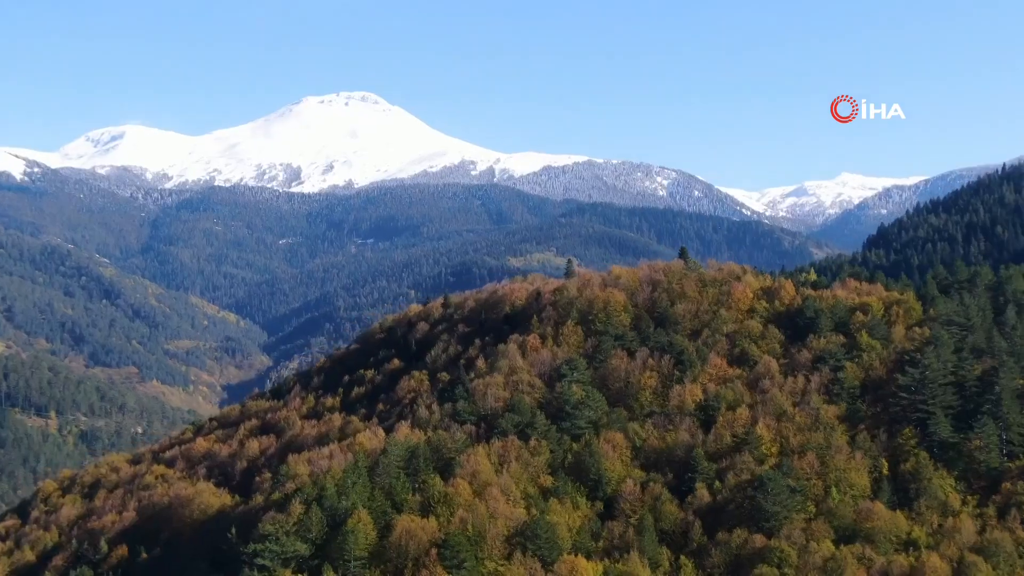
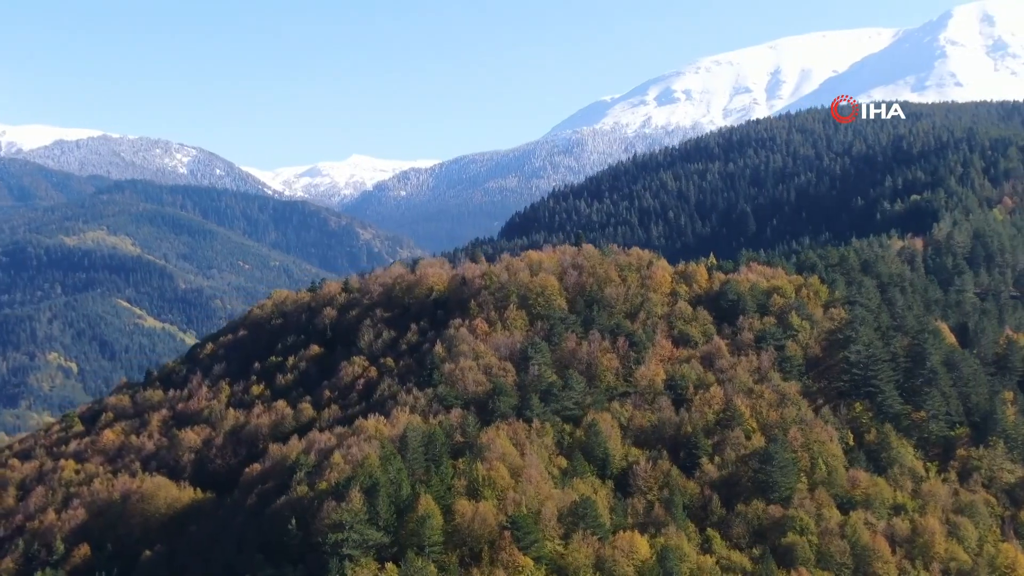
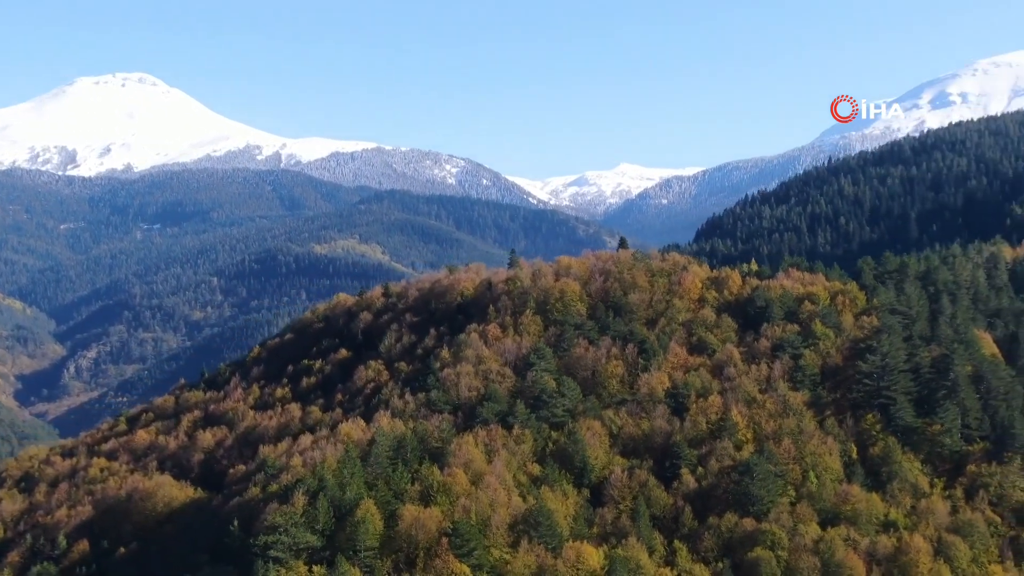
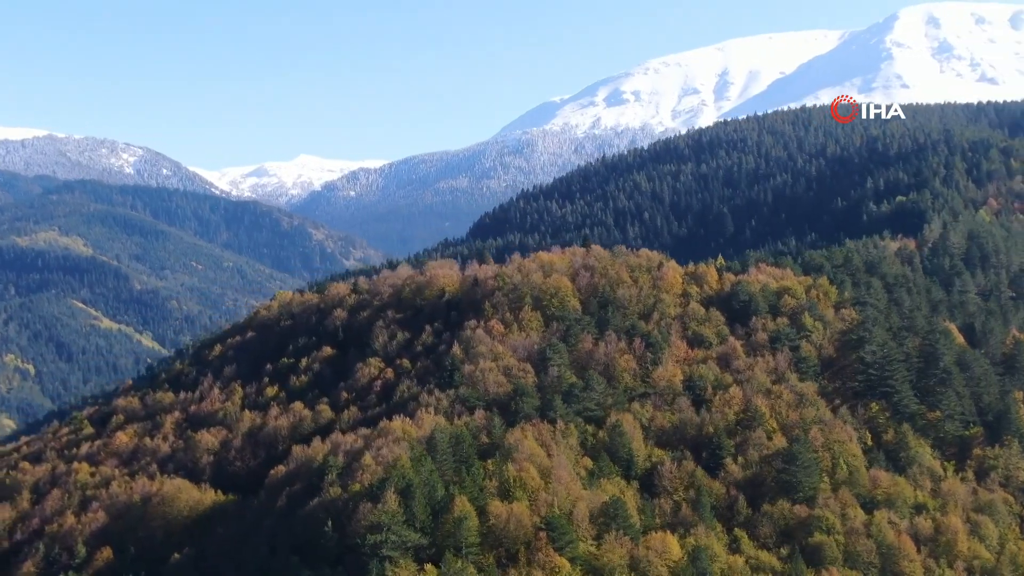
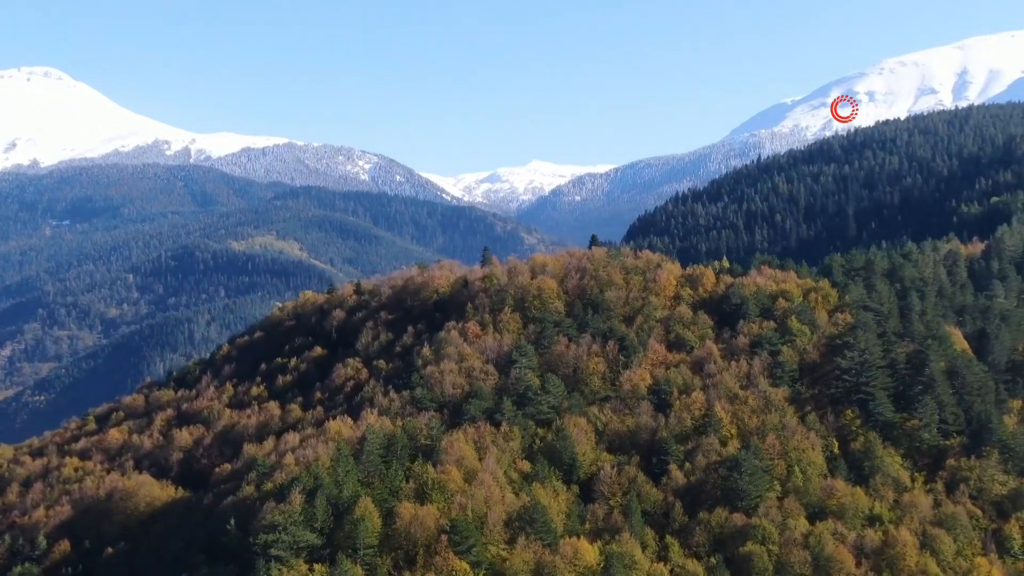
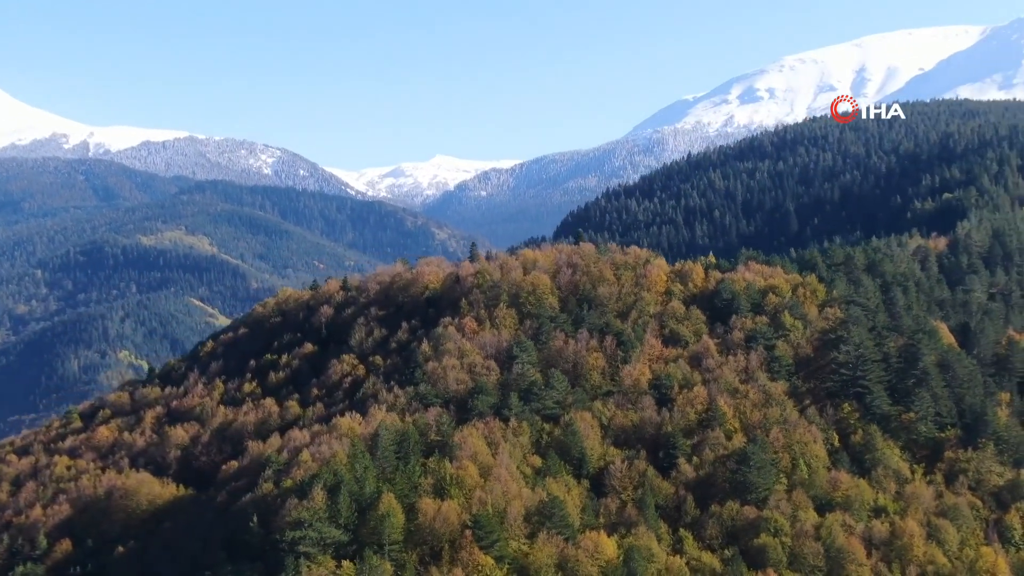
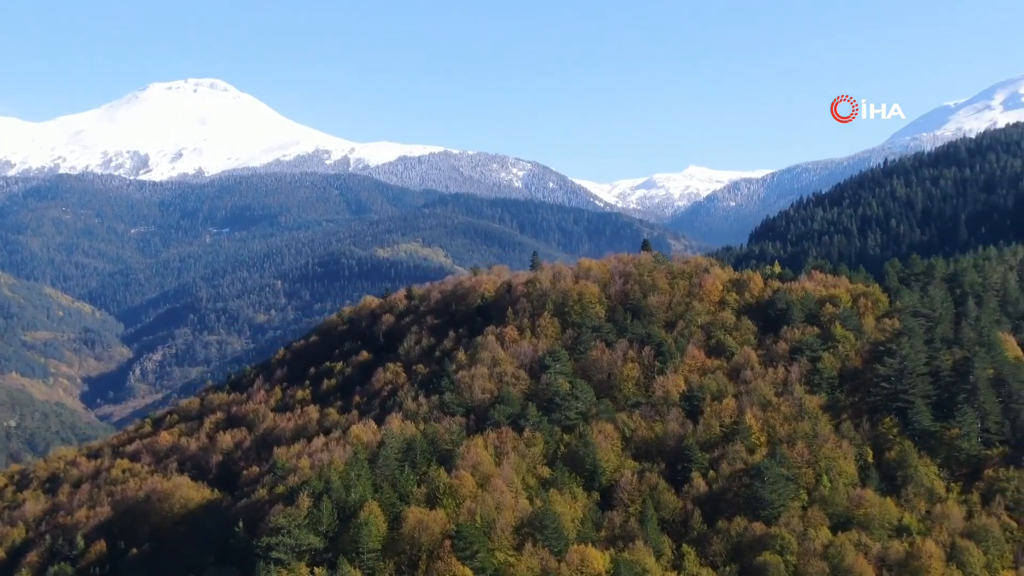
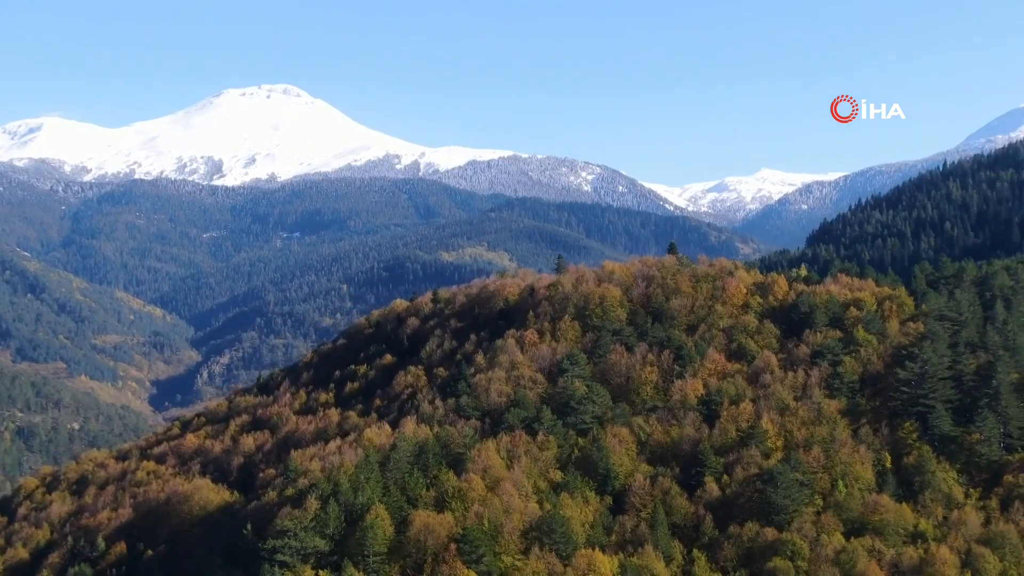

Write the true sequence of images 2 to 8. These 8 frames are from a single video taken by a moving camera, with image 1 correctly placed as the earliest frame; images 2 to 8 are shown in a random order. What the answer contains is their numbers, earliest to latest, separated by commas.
8, 7, 3, 5, 6, 2, 4
